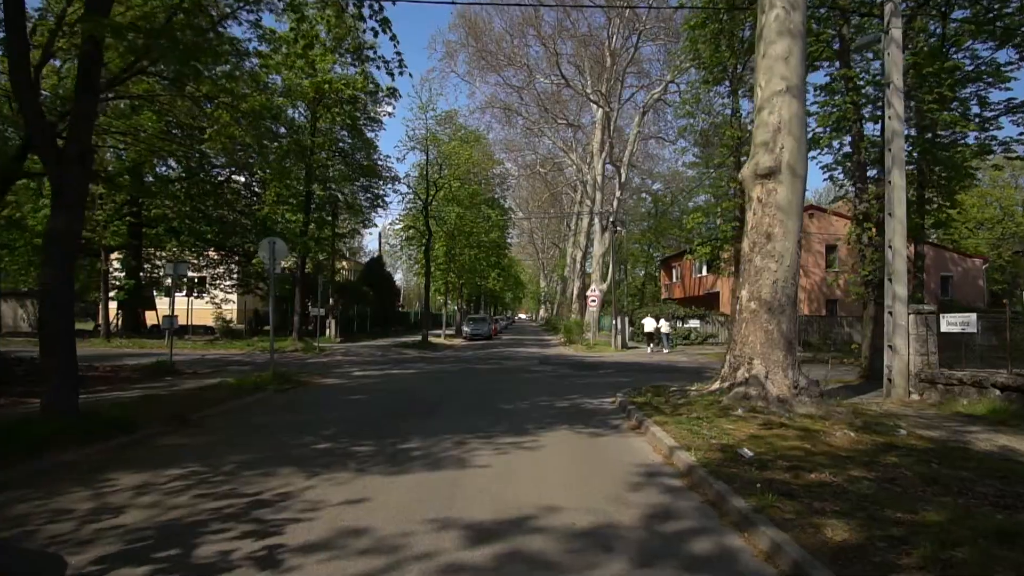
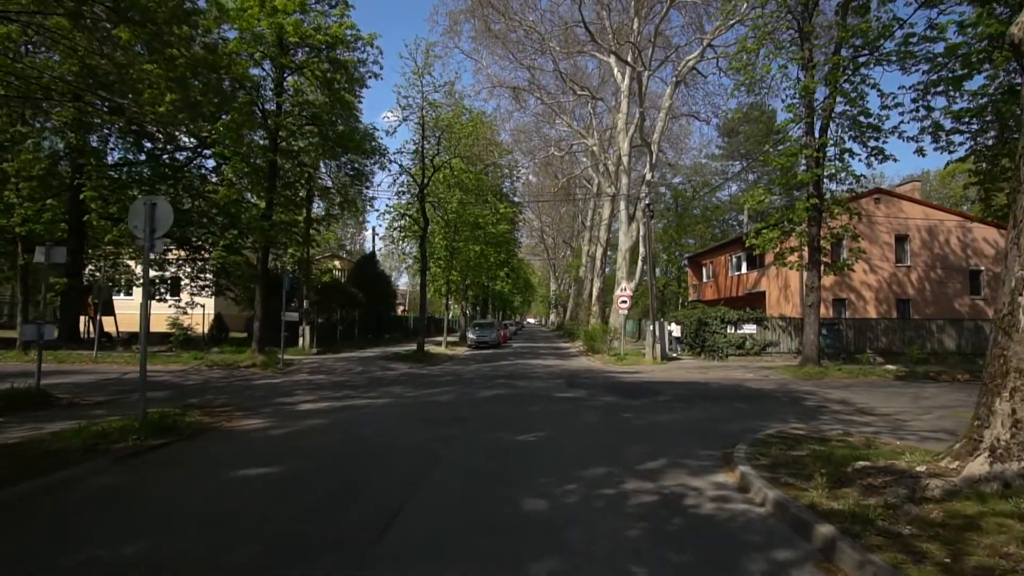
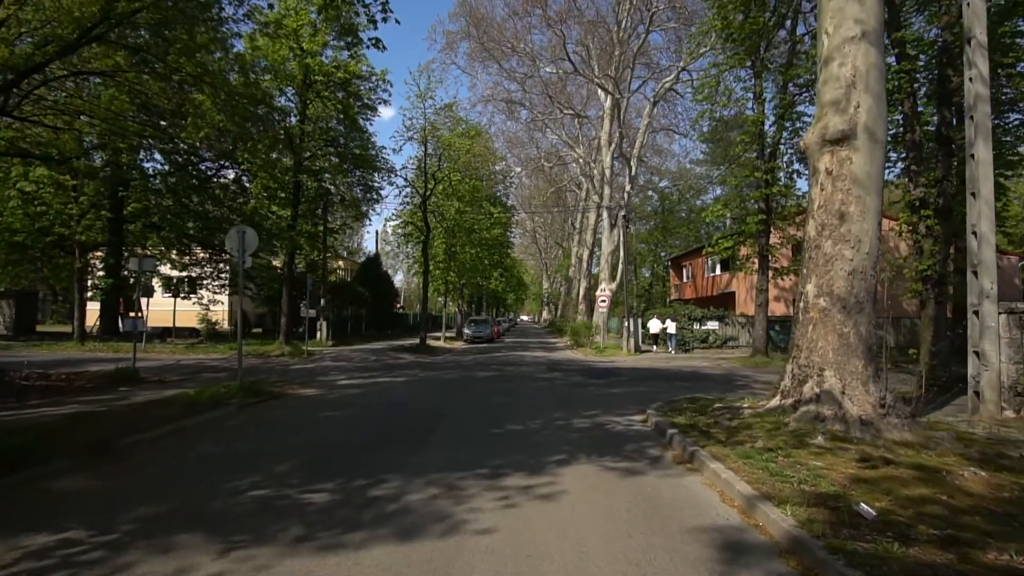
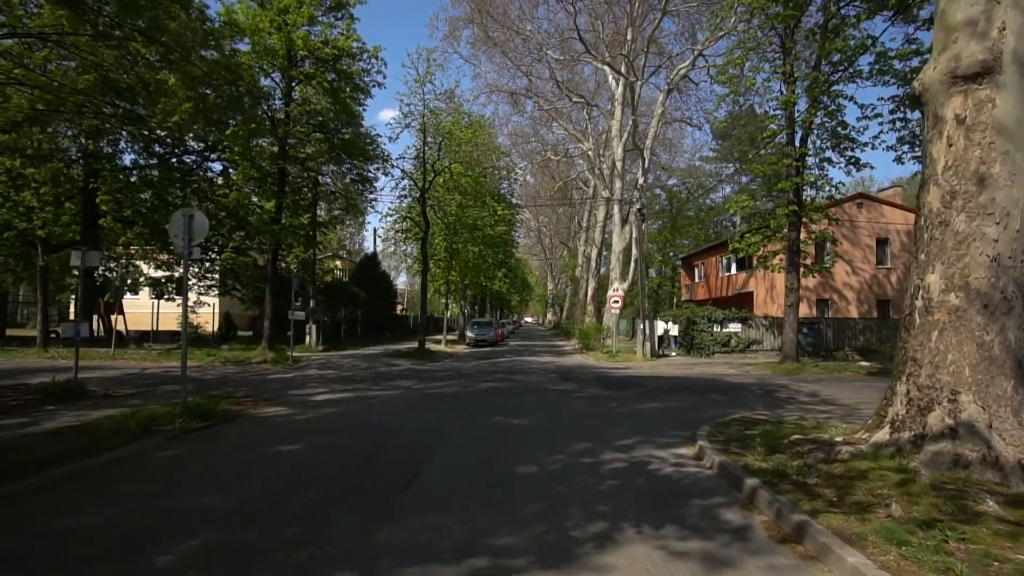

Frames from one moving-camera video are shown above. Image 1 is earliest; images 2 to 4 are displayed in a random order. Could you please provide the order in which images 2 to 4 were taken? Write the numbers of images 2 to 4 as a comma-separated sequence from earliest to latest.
3, 4, 2
